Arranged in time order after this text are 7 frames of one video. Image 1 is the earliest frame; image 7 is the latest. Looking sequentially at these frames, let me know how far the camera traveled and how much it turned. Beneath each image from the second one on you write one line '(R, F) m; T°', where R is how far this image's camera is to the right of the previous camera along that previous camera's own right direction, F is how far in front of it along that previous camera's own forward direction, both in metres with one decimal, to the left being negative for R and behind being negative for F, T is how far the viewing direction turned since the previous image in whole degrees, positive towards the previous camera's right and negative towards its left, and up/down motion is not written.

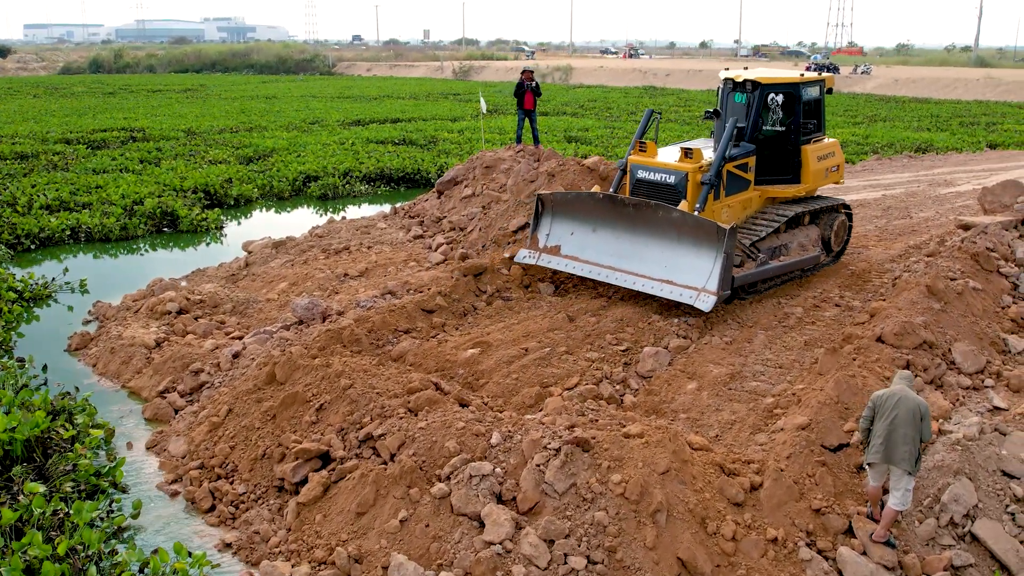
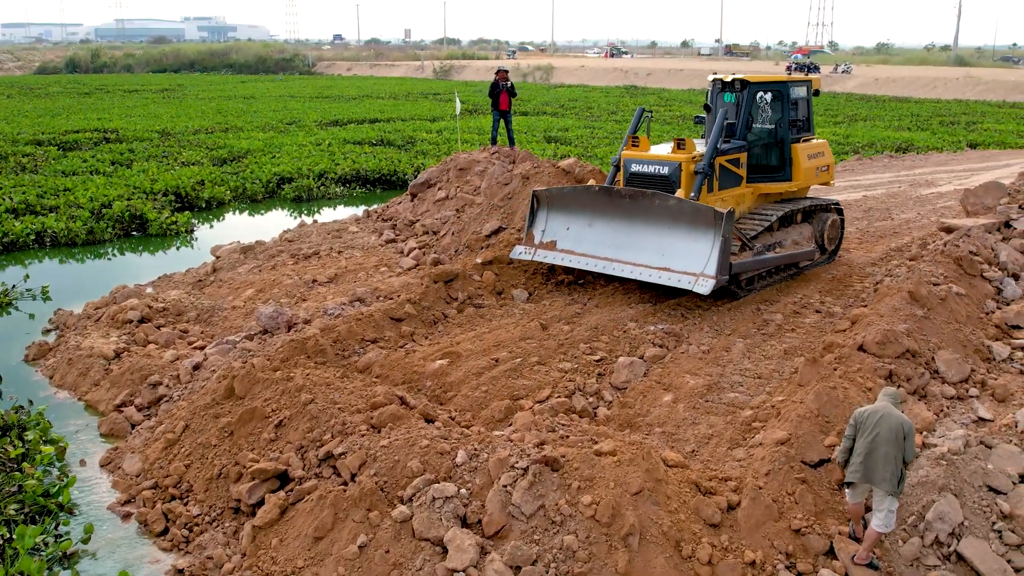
(+0.1, +0.3) m; +1°
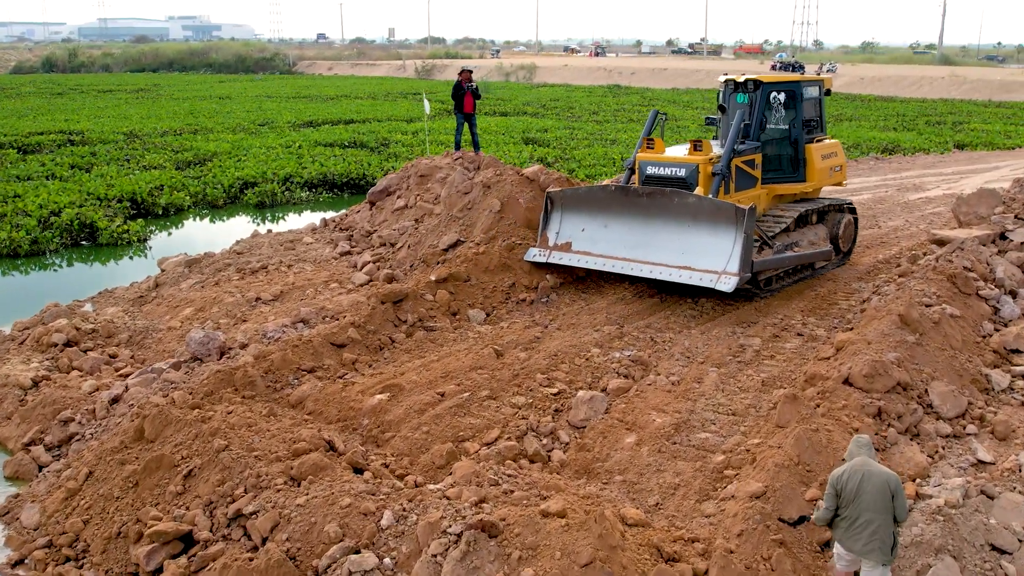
(+0.3, +0.7) m; +1°
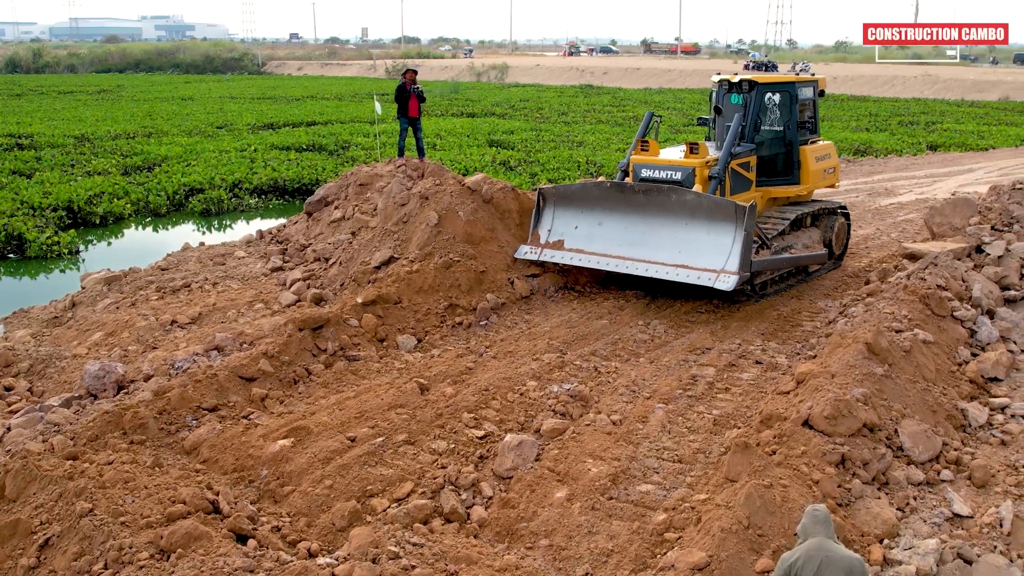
(+0.4, +0.7) m; +1°
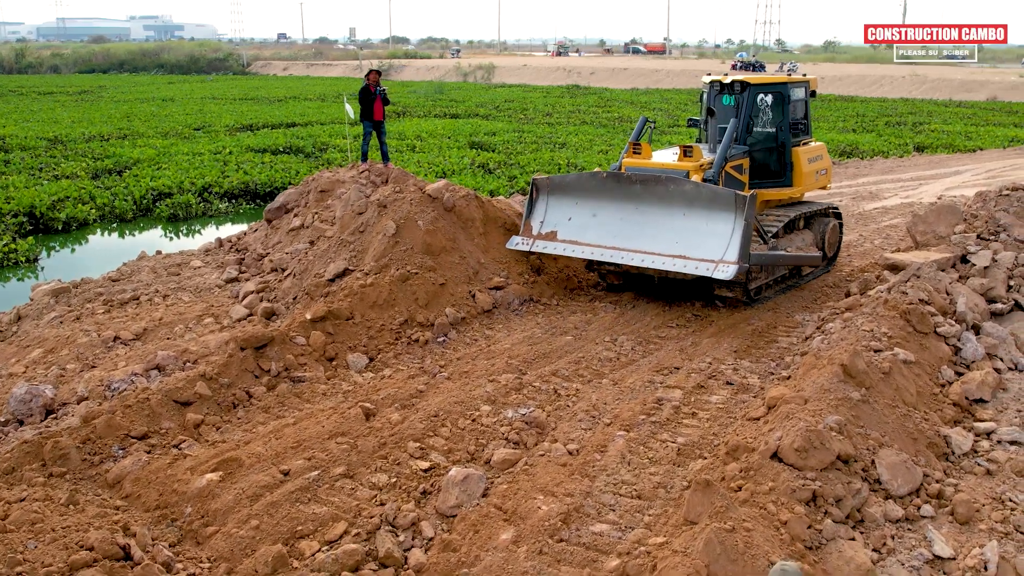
(+0.3, +0.4) m; +1°
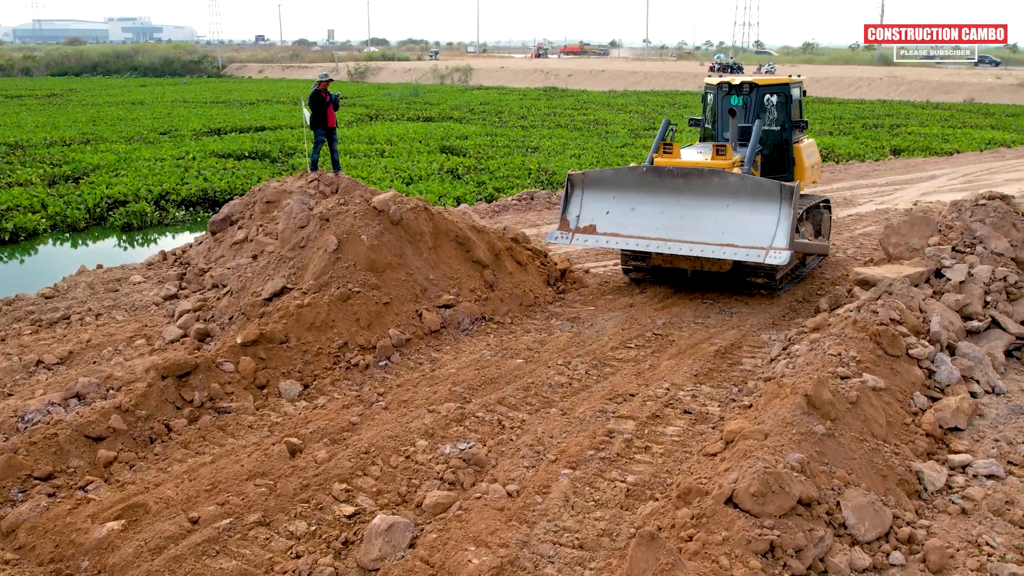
(+0.3, +0.5) m; +1°
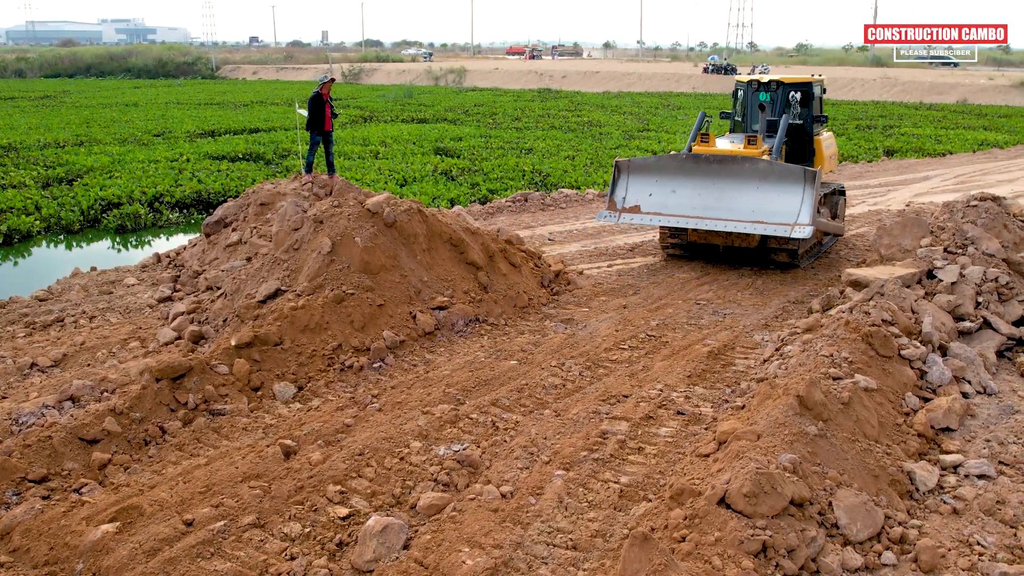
(0.0, 0.0) m; 0°
